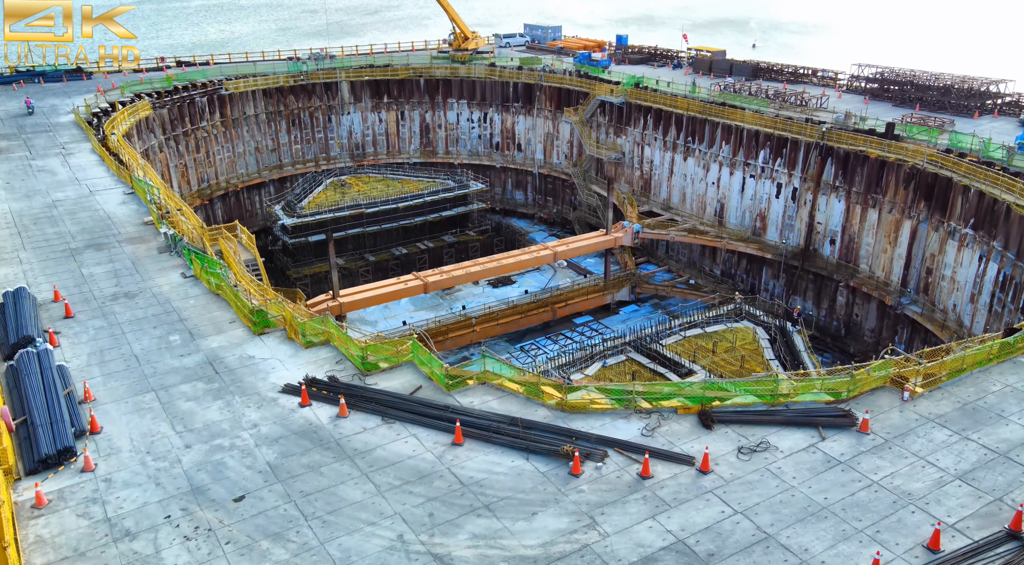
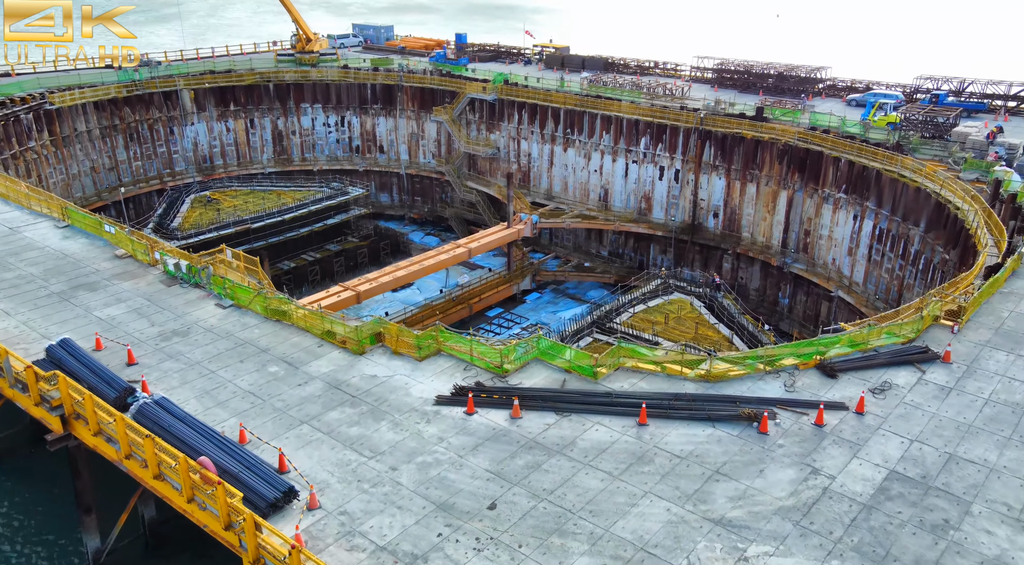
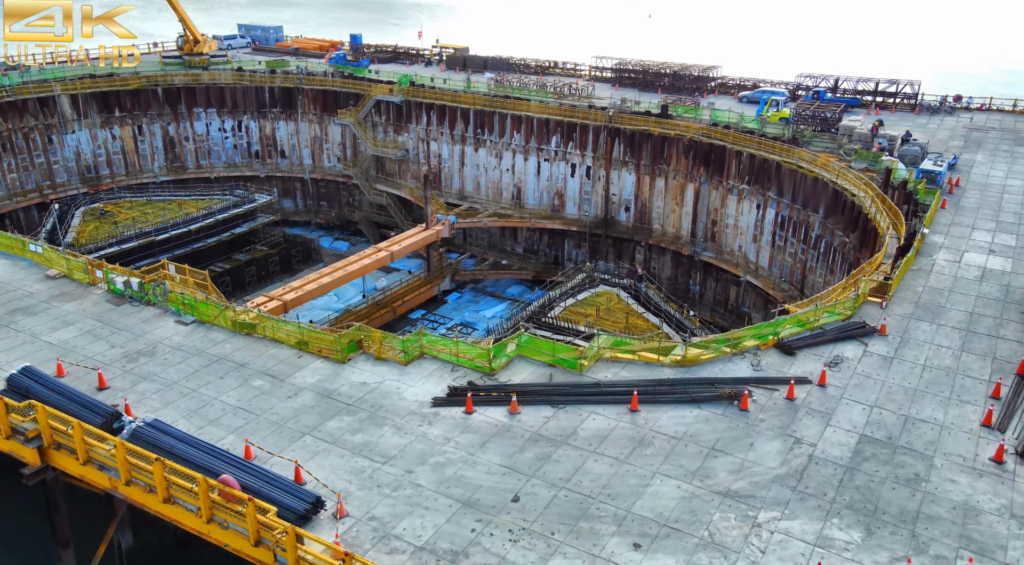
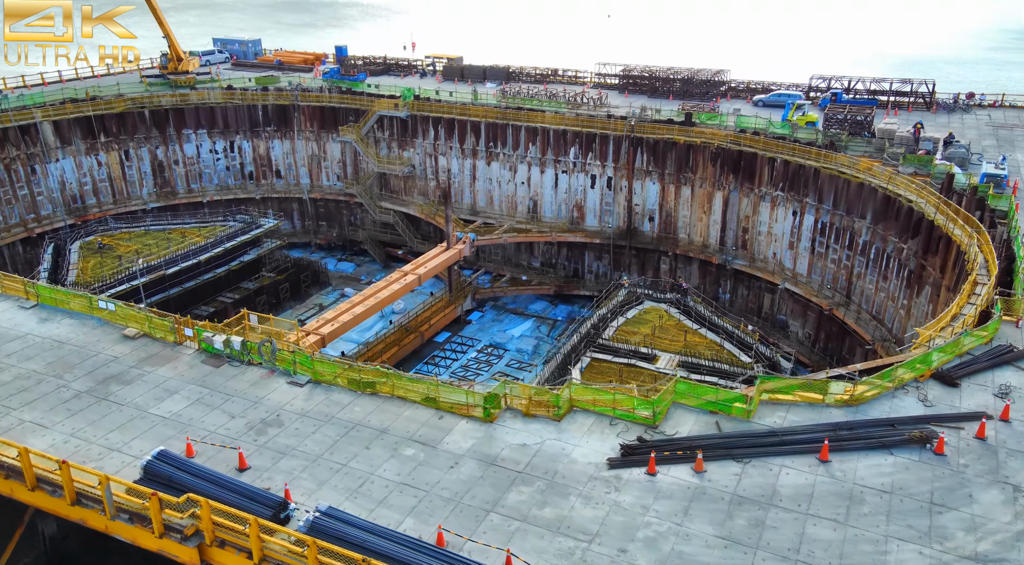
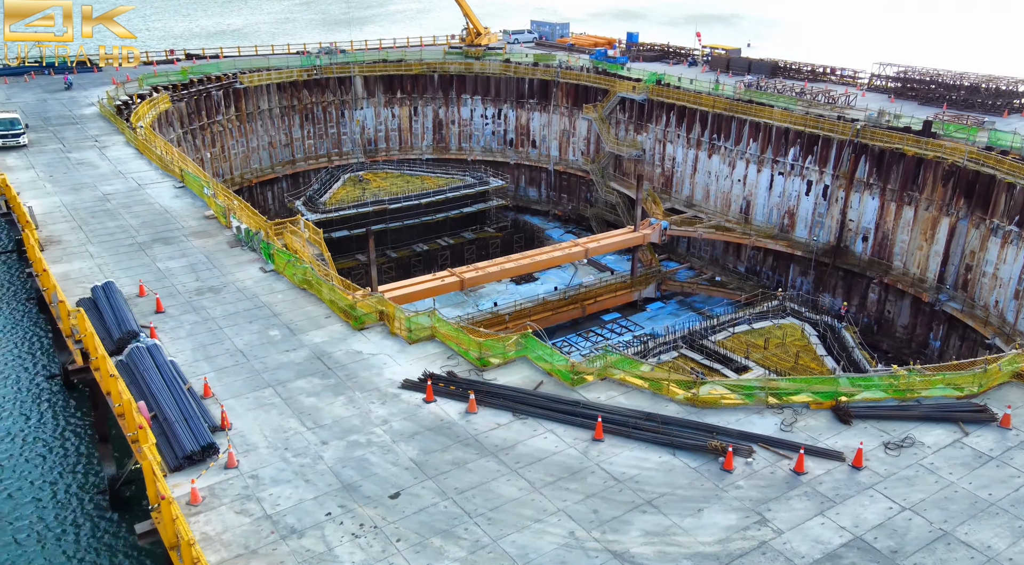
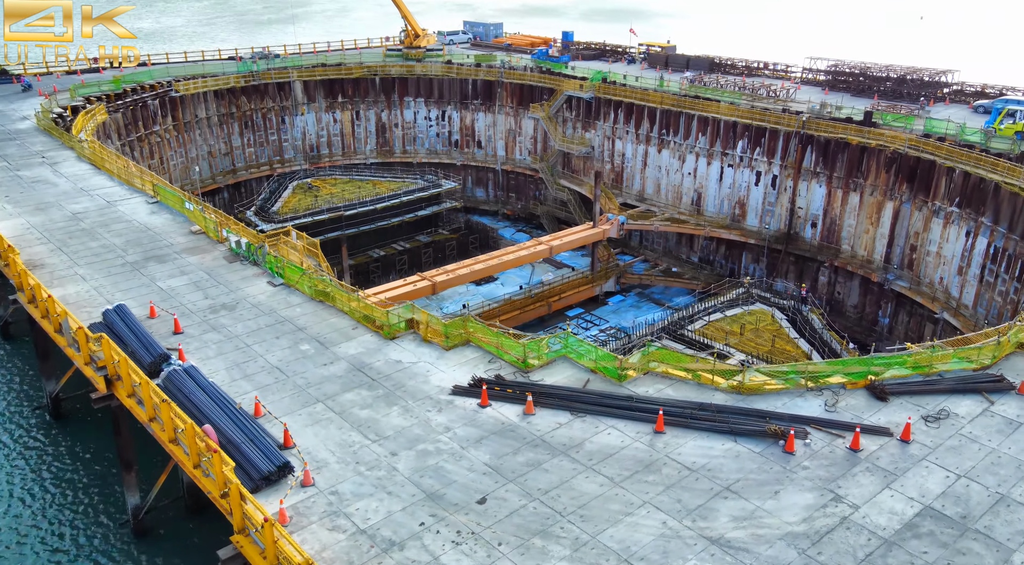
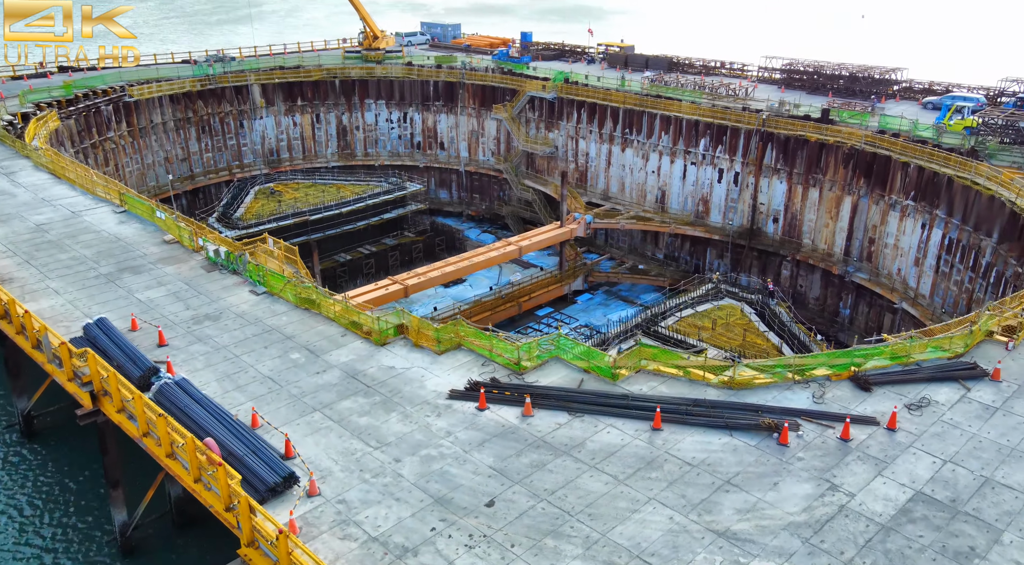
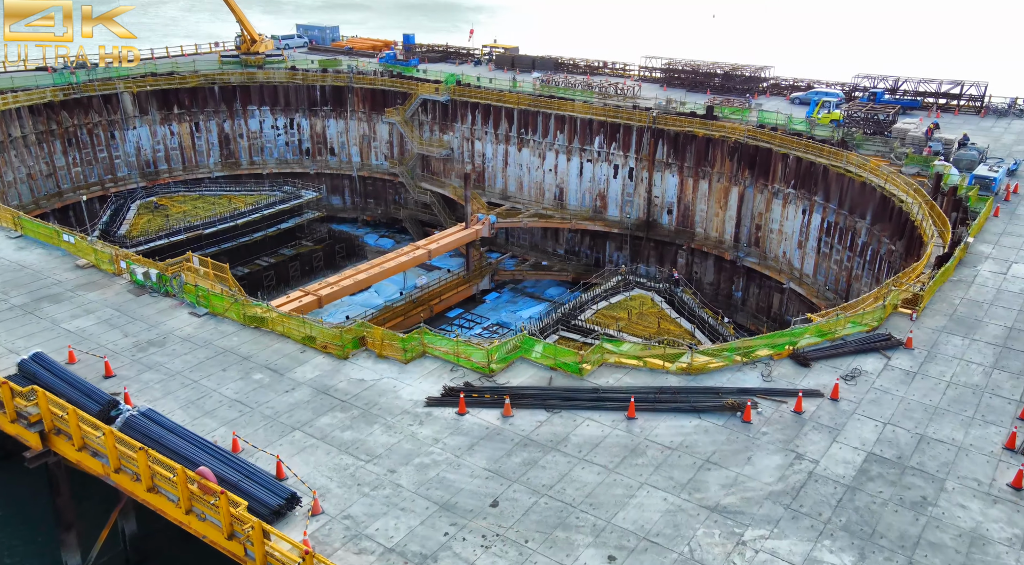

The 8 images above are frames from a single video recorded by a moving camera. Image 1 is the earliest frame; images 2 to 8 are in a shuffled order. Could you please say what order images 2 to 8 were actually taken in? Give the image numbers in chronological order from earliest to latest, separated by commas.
5, 6, 7, 2, 8, 3, 4
